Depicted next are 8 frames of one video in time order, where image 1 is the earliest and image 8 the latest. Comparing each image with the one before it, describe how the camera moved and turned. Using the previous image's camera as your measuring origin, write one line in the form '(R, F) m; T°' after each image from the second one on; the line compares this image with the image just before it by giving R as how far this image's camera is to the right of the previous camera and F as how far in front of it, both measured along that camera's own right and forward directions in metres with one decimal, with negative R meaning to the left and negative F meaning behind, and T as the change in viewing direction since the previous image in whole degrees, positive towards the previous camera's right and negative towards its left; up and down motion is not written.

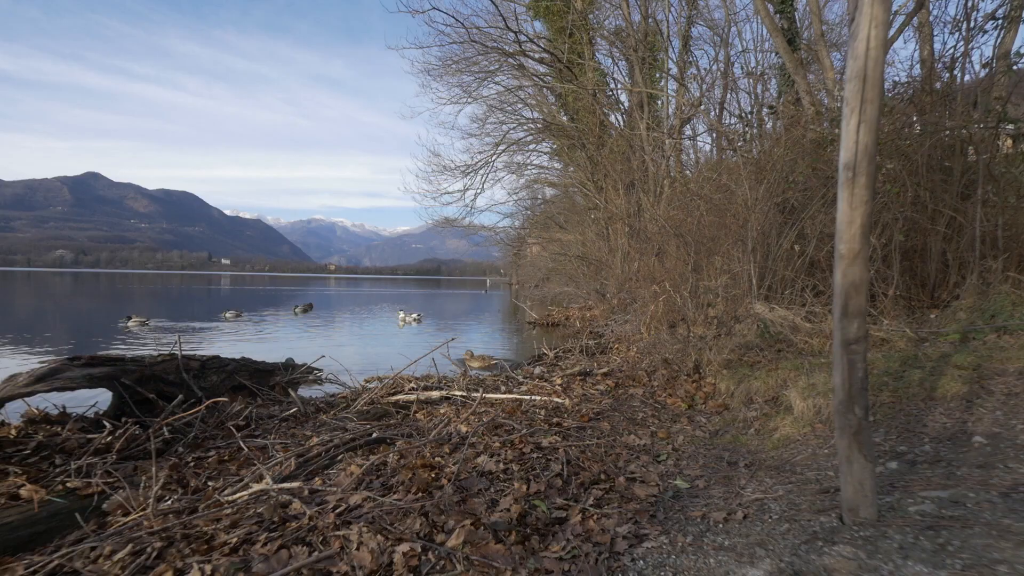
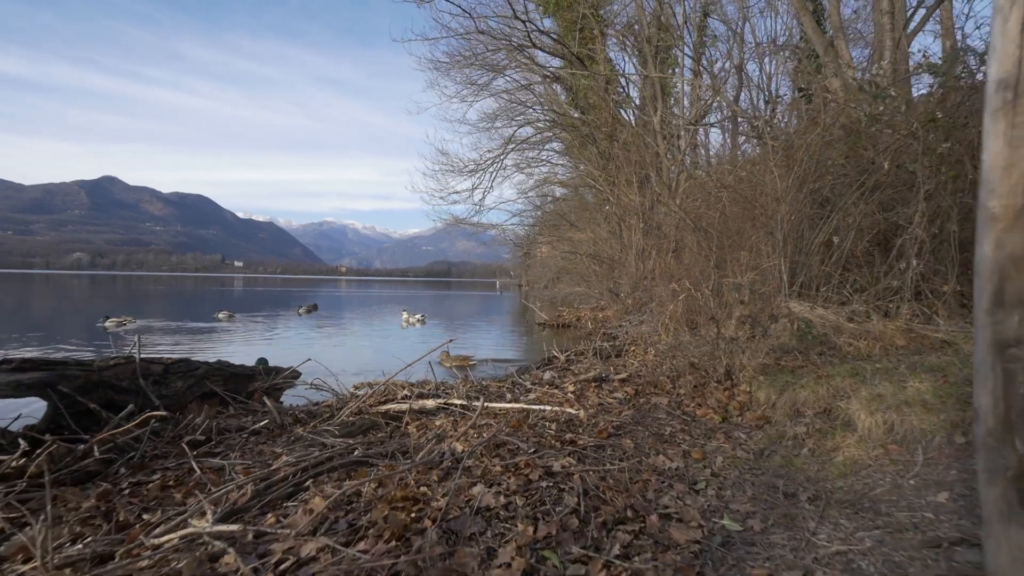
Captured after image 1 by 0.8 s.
(0.0, +0.9) m; -1°
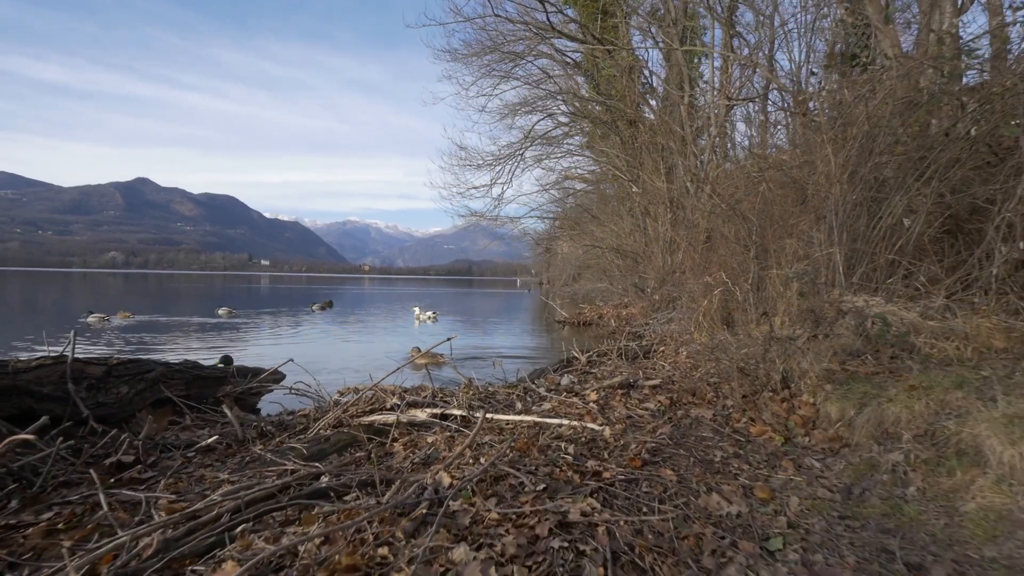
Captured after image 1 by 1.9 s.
(+0.1, +1.1) m; -2°
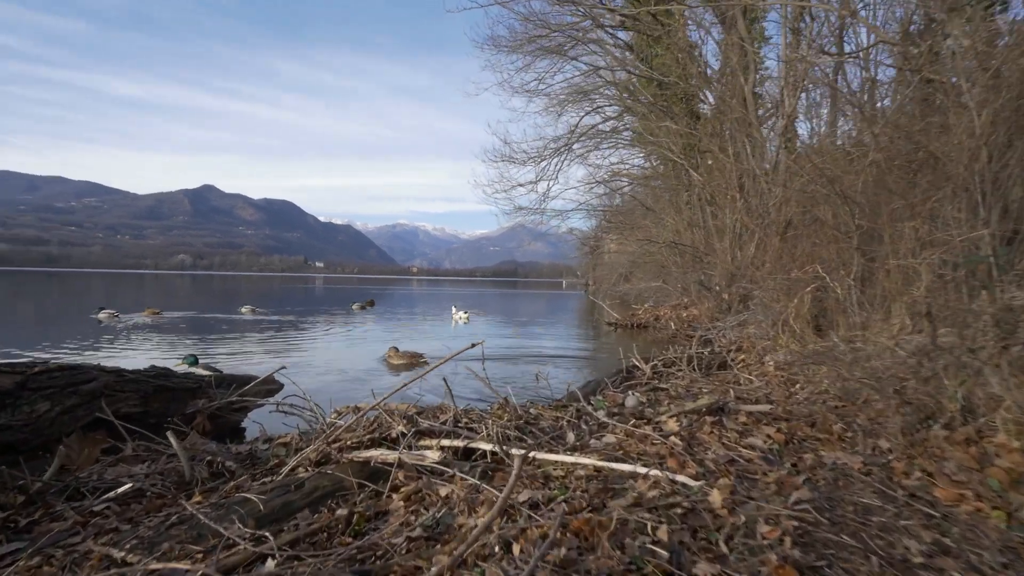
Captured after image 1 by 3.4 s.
(0.0, +1.6) m; -5°
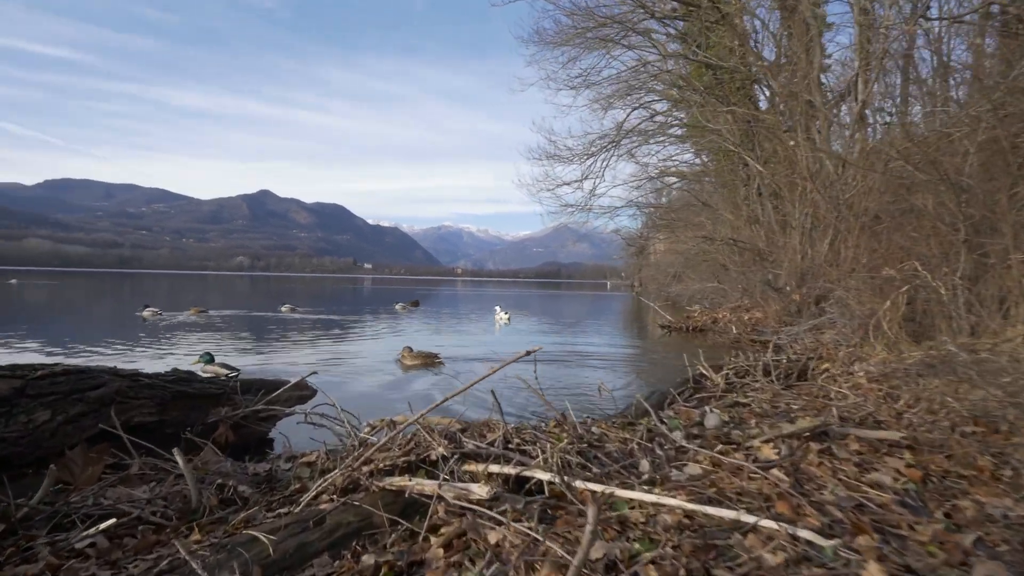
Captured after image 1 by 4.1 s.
(-0.1, +0.7) m; -5°
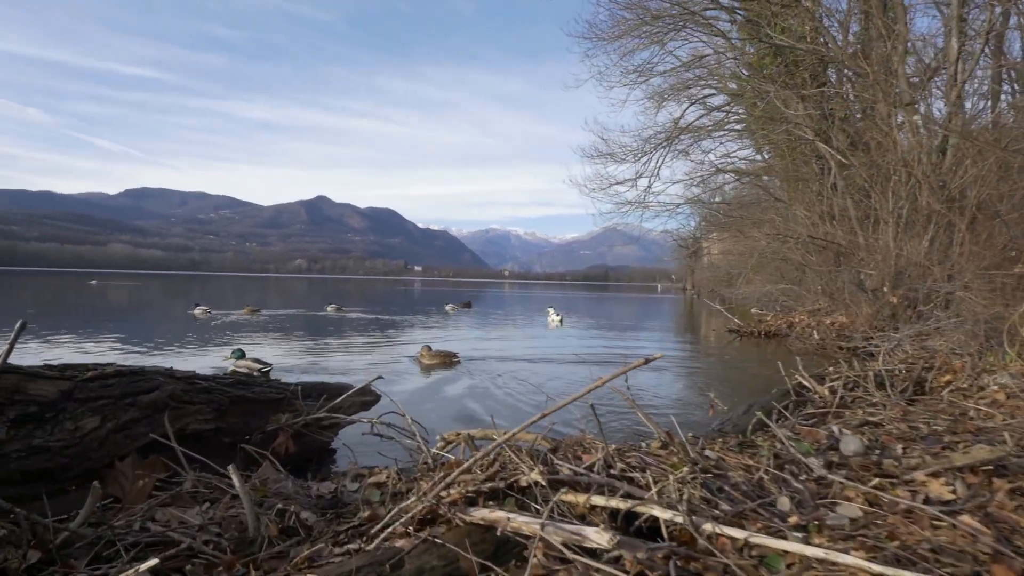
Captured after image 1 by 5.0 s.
(-0.3, +0.6) m; -5°
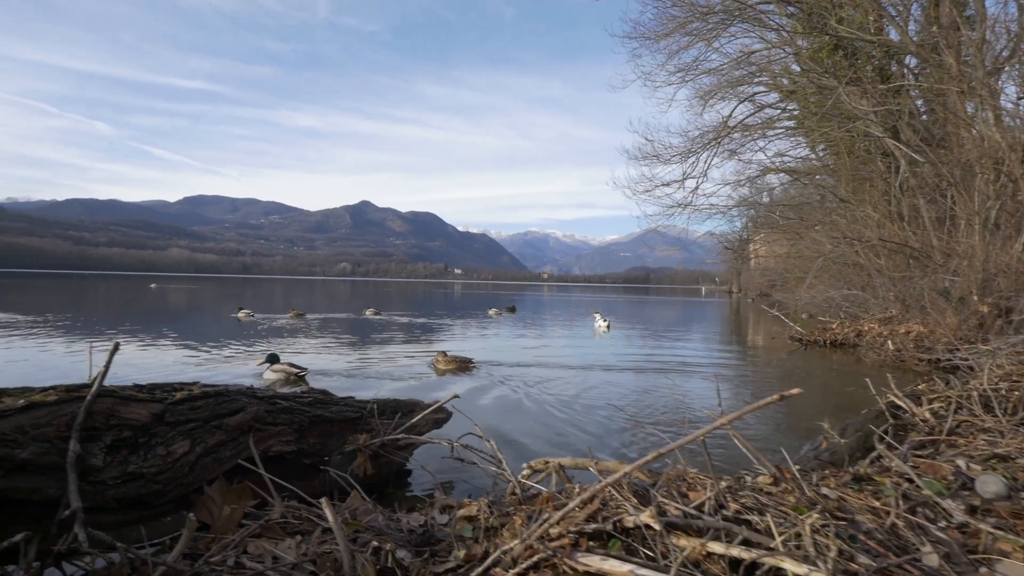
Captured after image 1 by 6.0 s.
(-0.3, +0.2) m; -4°
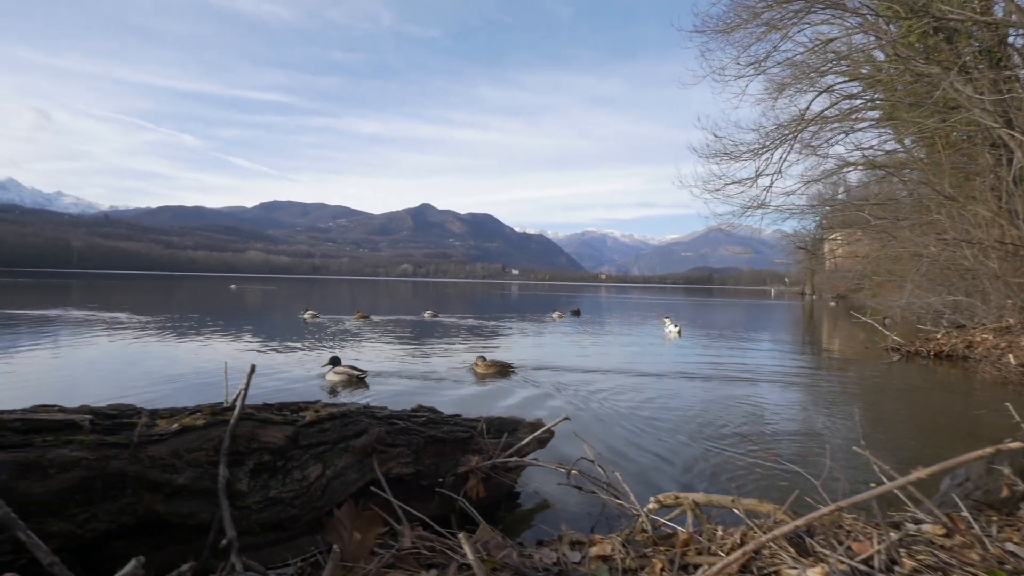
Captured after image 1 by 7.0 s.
(-0.4, +0.1) m; -6°
